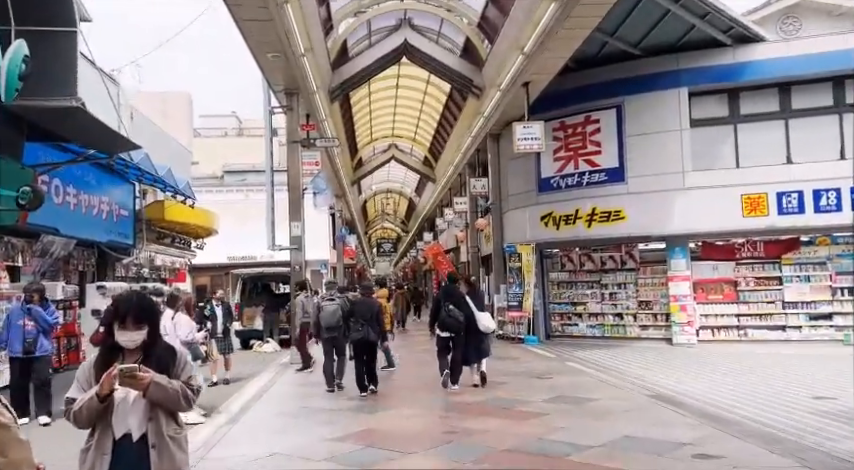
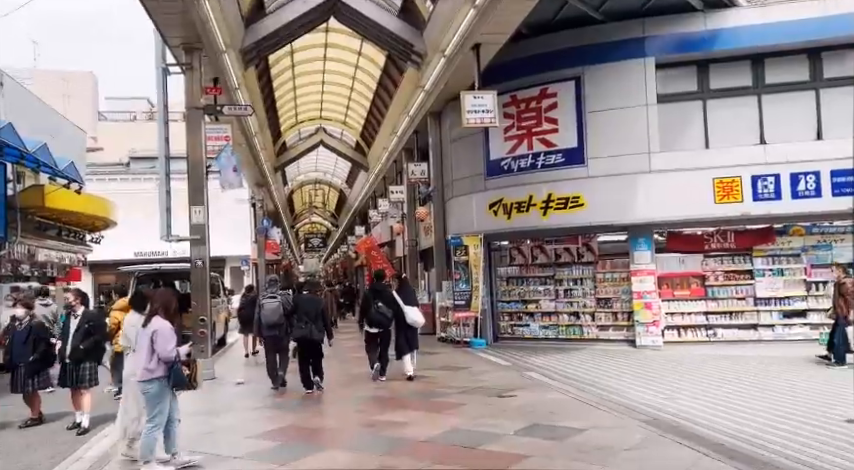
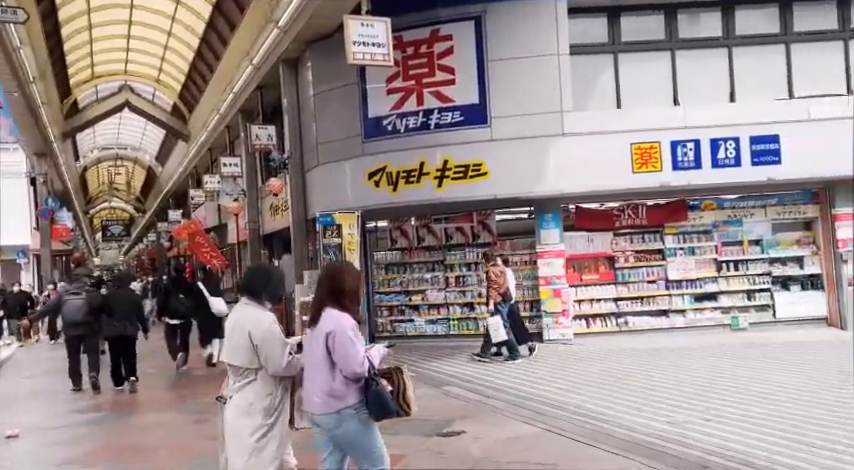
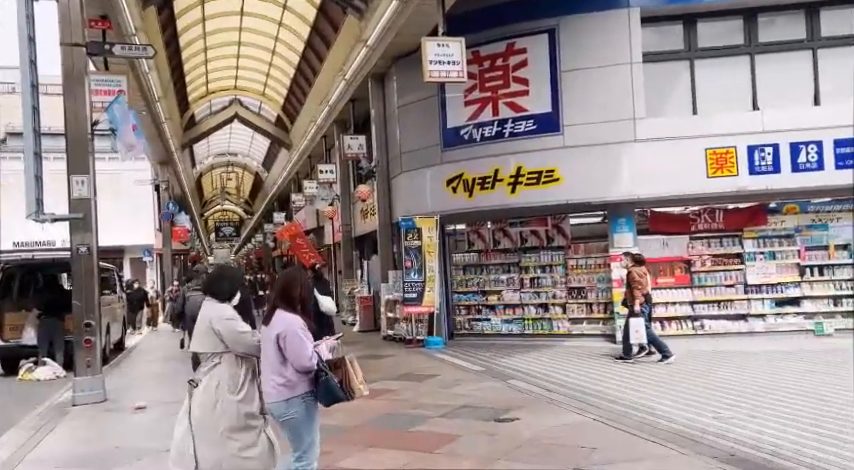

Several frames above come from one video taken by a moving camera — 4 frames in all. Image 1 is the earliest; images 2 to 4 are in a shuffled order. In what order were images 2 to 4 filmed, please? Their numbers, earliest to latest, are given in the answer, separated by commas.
2, 4, 3
